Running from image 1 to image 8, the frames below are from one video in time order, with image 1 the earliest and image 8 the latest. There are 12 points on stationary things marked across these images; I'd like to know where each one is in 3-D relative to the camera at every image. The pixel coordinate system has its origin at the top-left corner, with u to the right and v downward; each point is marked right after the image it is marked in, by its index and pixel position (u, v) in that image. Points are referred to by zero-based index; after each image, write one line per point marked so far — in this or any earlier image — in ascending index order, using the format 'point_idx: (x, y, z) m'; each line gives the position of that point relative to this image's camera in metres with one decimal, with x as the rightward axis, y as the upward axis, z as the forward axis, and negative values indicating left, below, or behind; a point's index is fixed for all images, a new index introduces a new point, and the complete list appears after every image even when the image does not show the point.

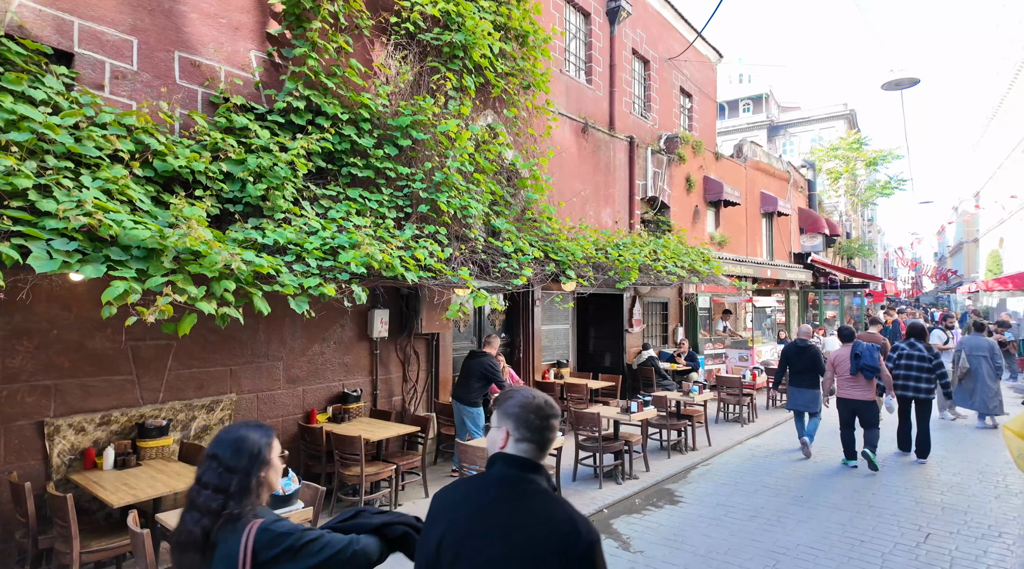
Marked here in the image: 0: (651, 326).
0: (+3.1, -0.9, +15.2) m
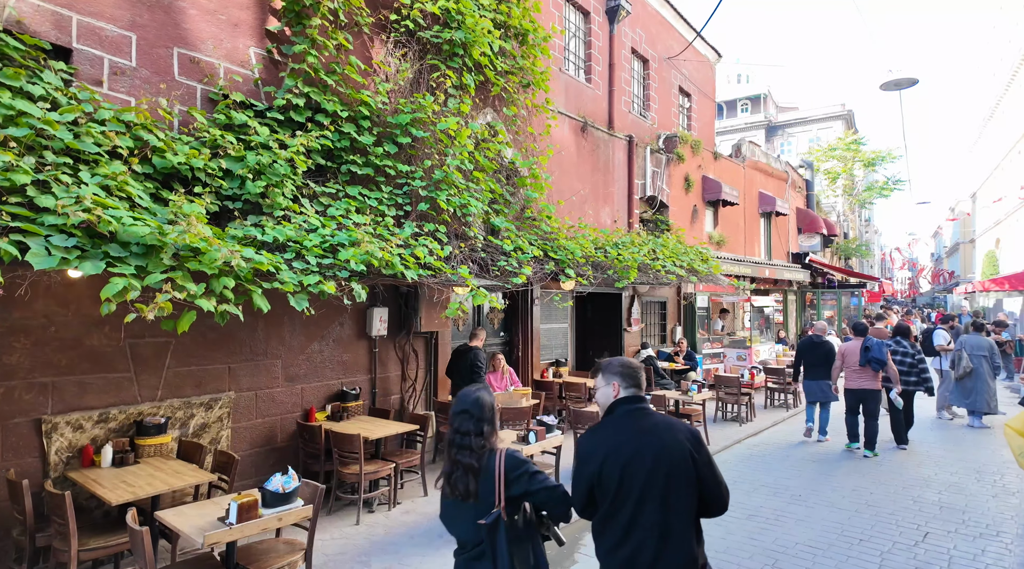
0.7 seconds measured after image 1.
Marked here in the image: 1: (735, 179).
0: (+3.1, -0.9, +15.1) m
1: (+6.5, +3.1, +20.0) m
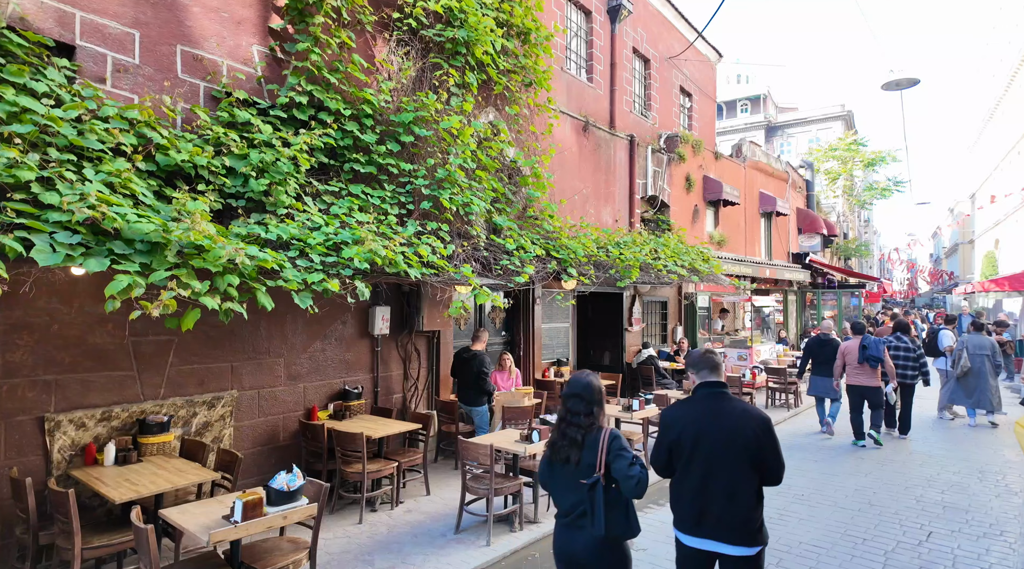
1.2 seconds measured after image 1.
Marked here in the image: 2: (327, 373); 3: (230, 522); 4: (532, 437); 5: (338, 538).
0: (+3.1, -0.9, +15.1) m
1: (+6.6, +3.1, +20.0) m
2: (-2.0, -0.9, +7.2) m
3: (-1.6, -1.4, +3.9) m
4: (+0.2, -1.5, +6.5) m
5: (-1.5, -2.2, +5.9) m
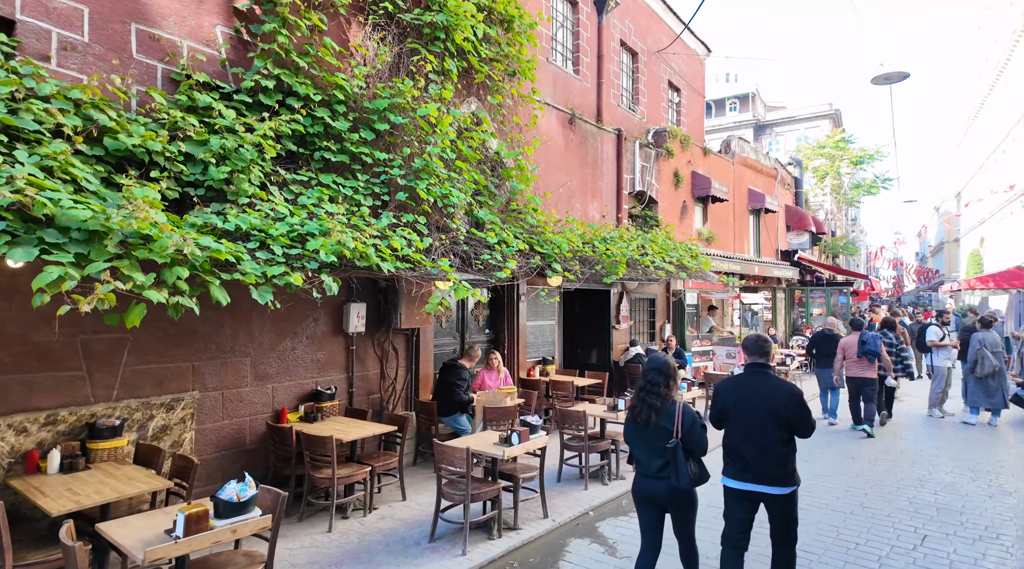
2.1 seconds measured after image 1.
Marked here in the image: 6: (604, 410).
0: (+2.8, -0.8, +14.9) m
1: (+6.2, +3.2, +19.7) m
2: (-2.2, -0.9, +6.8) m
3: (-1.8, -1.3, +3.5) m
4: (0.0, -1.4, +6.2) m
5: (-1.7, -2.2, +5.6) m
6: (+1.2, -1.6, +8.5) m
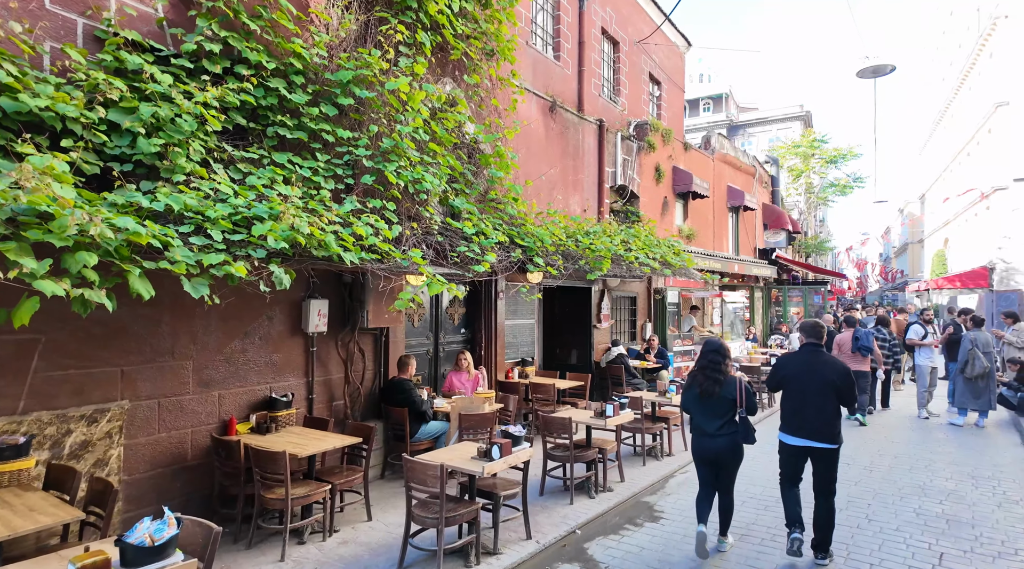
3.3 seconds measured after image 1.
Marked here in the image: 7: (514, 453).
0: (+2.3, -0.8, +14.3) m
1: (+5.5, +3.2, +19.2) m
2: (-2.3, -0.8, +6.0) m
3: (-1.8, -1.3, +2.8) m
4: (-0.2, -1.4, +5.4) m
5: (-1.9, -2.1, +4.8) m
6: (+0.9, -1.5, +7.8) m
7: (0.0, -1.4, +5.6) m
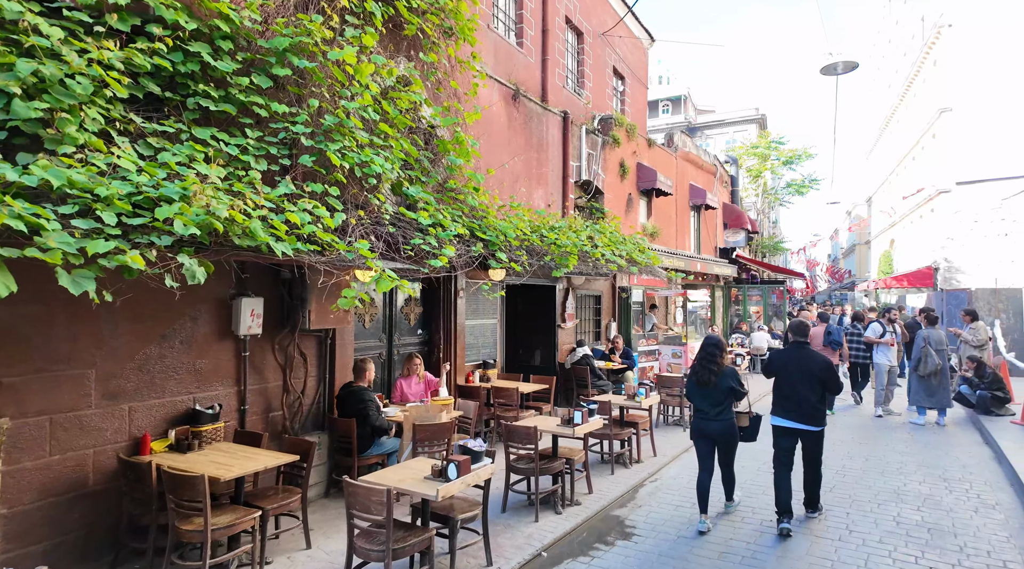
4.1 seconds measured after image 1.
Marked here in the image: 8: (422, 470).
0: (+1.5, -0.7, +13.7) m
1: (+4.4, +3.3, +18.9) m
2: (-2.7, -0.8, +5.2) m
3: (-2.0, -1.2, +2.0) m
4: (-0.5, -1.3, +4.8) m
5: (-2.1, -2.1, +4.1) m
6: (+0.5, -1.5, +7.2) m
7: (-0.3, -1.4, +5.0) m
8: (-0.7, -1.4, +5.0) m
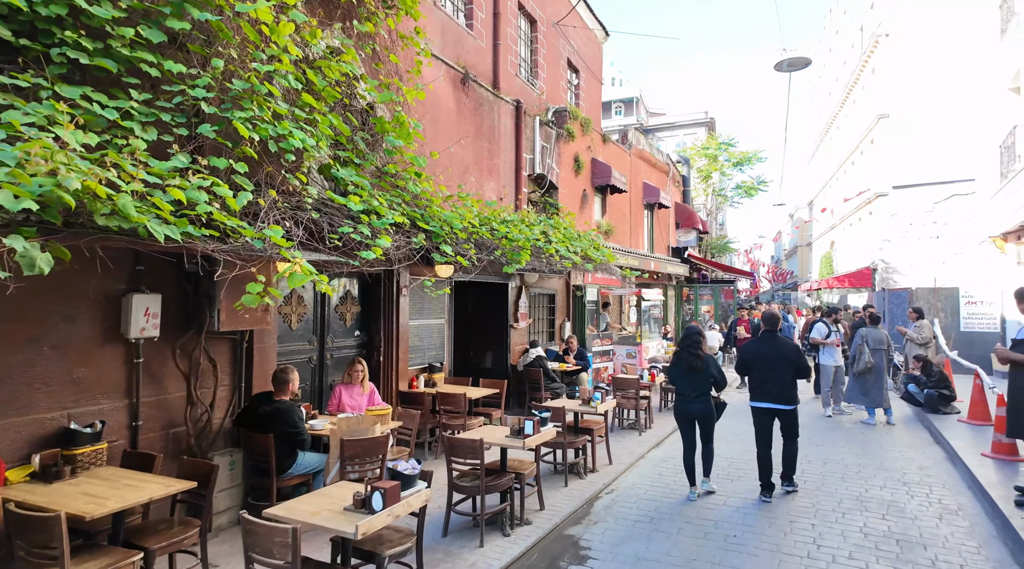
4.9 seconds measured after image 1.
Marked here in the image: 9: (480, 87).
0: (+0.5, -0.7, +13.0) m
1: (+3.1, +3.3, +18.4) m
2: (-3.1, -0.8, +4.3) m
3: (-2.1, -1.2, +1.1) m
4: (-0.8, -1.3, +4.0) m
5: (-2.4, -2.0, +3.2) m
6: (-0.1, -1.4, +6.5) m
7: (-0.7, -1.3, +4.2) m
8: (-1.1, -1.3, +4.2) m
9: (-0.5, +3.3, +11.3) m
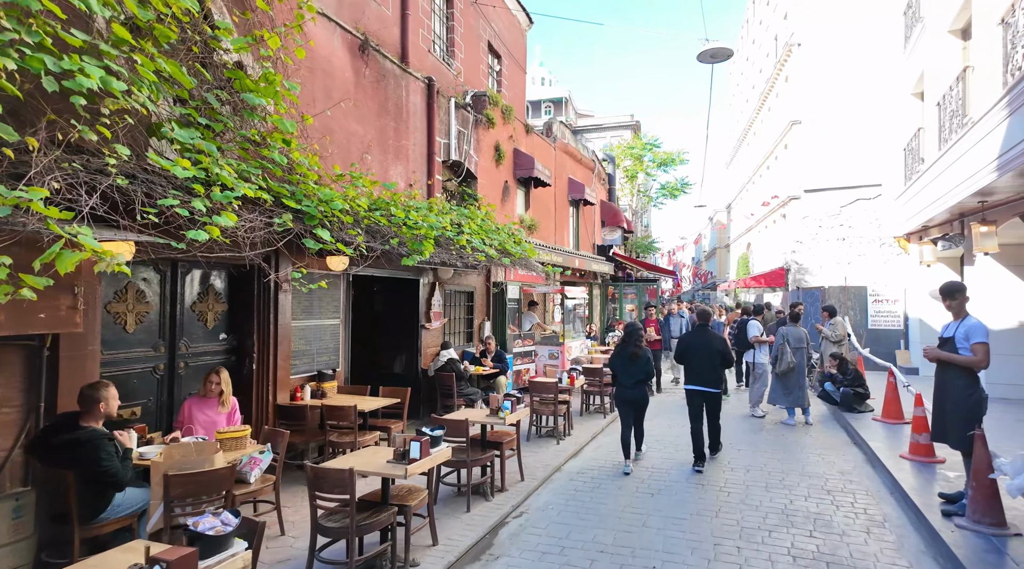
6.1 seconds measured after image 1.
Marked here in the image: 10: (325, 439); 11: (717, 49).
0: (-1.1, -0.6, +11.9) m
1: (+0.9, +3.4, +17.5) m
2: (-3.7, -0.7, +2.8) m
3: (-2.5, -1.1, -0.2) m
4: (-1.5, -1.2, +2.8) m
5: (-3.0, -2.0, +1.8) m
6: (-1.0, -1.4, +5.4) m
7: (-1.3, -1.3, +3.0) m
8: (-1.7, -1.3, +3.0) m
9: (-1.9, +3.4, +10.1) m
10: (-2.0, -1.6, +6.9) m
11: (+4.1, +4.7, +12.9) m
